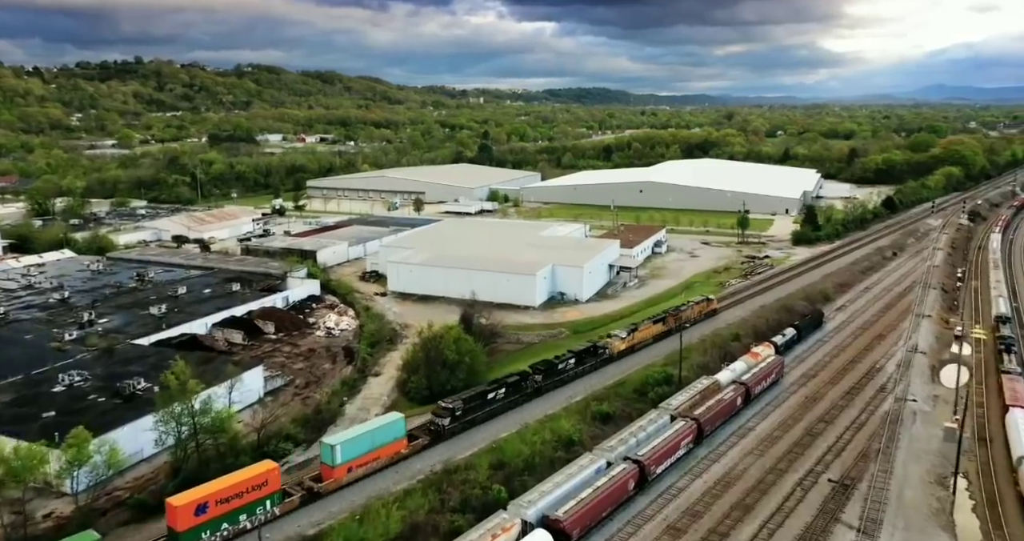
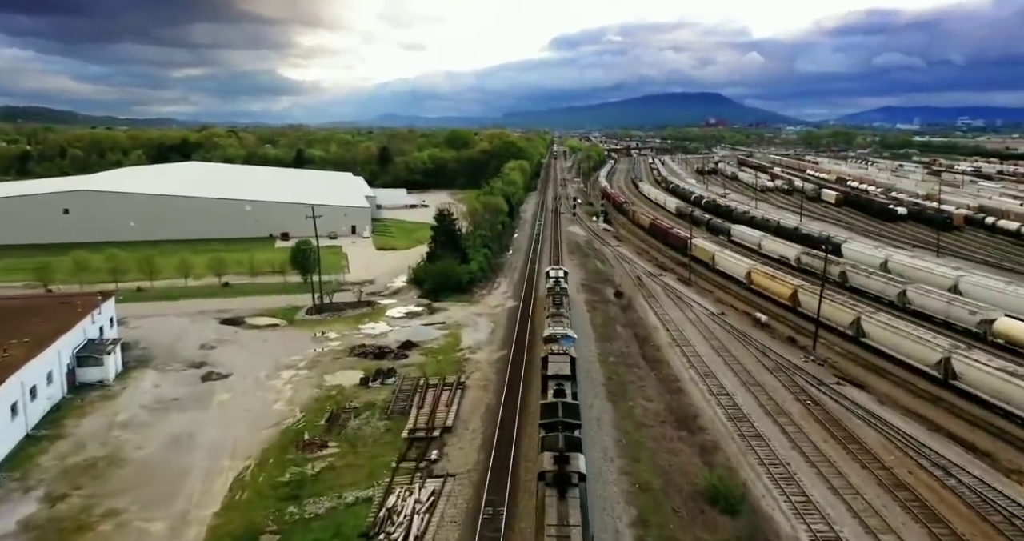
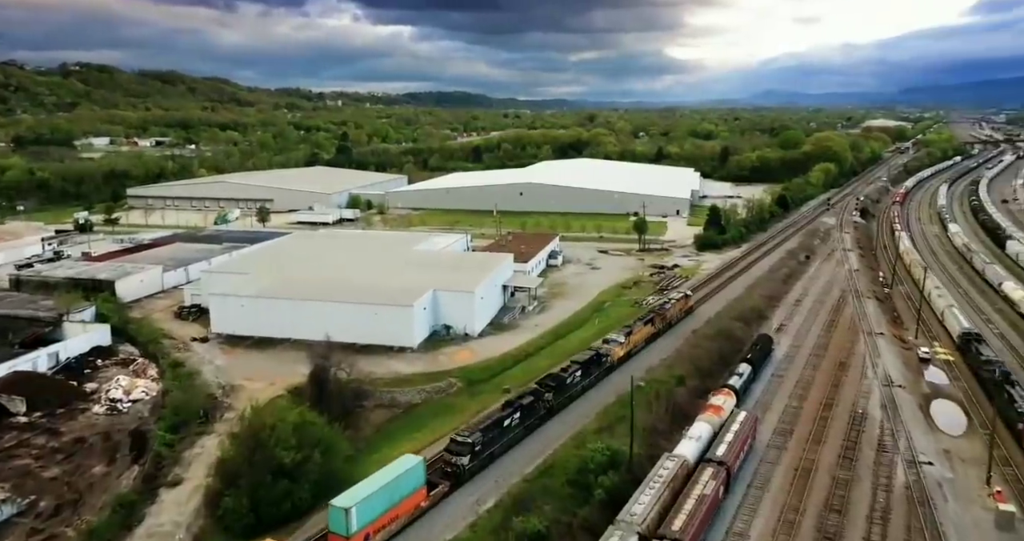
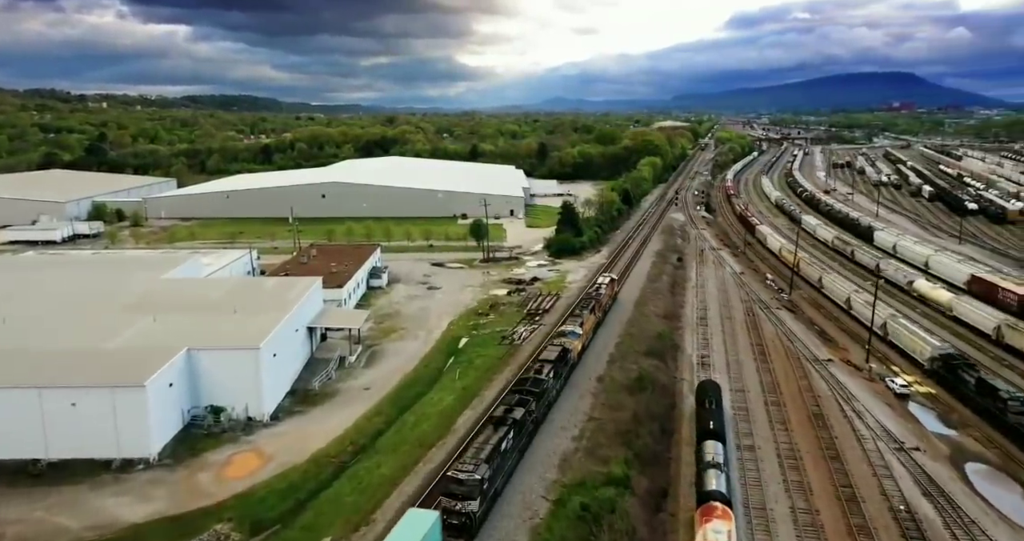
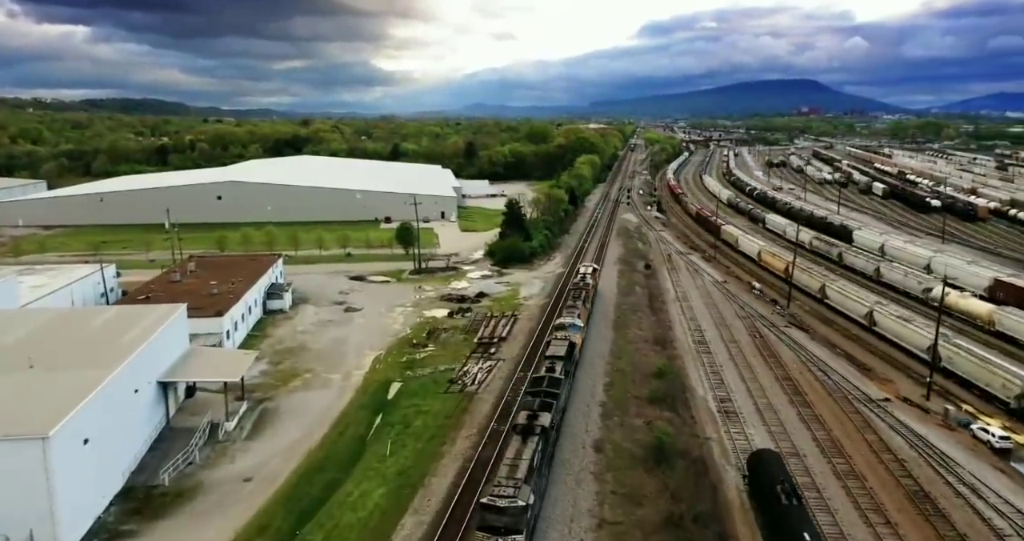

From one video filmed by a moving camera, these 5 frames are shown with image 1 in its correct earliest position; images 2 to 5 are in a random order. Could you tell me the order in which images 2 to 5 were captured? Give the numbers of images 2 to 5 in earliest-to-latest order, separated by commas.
3, 4, 5, 2
